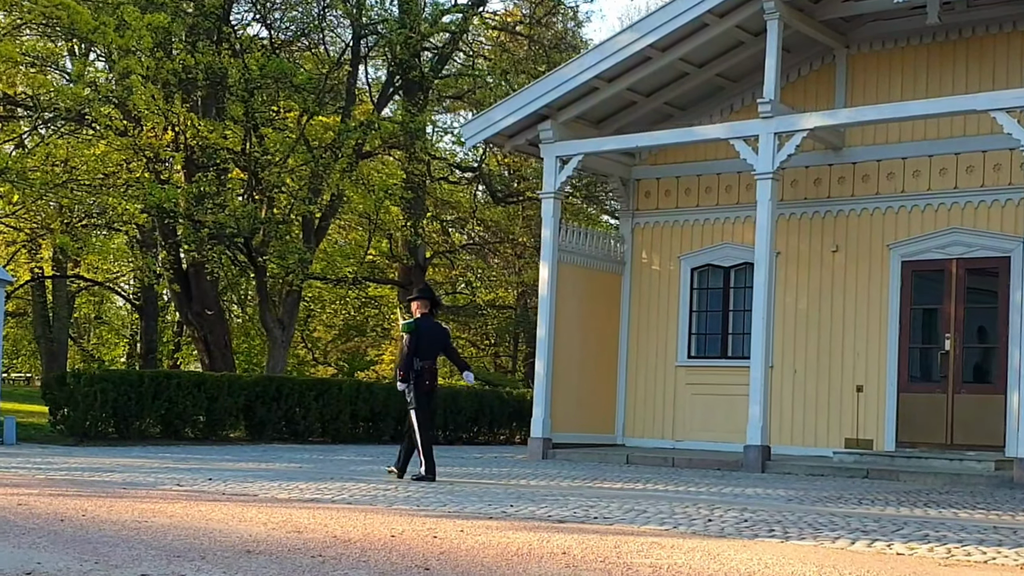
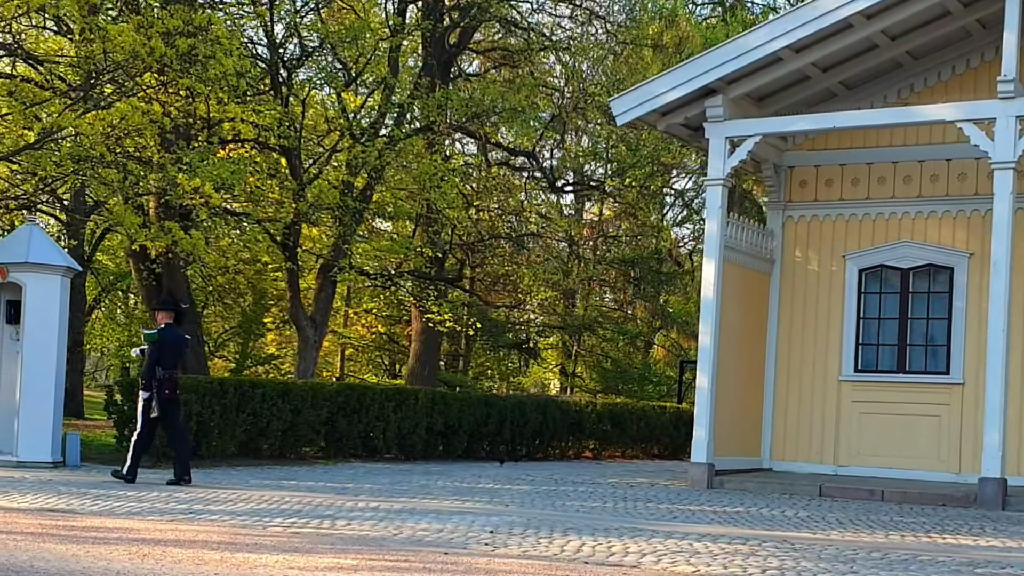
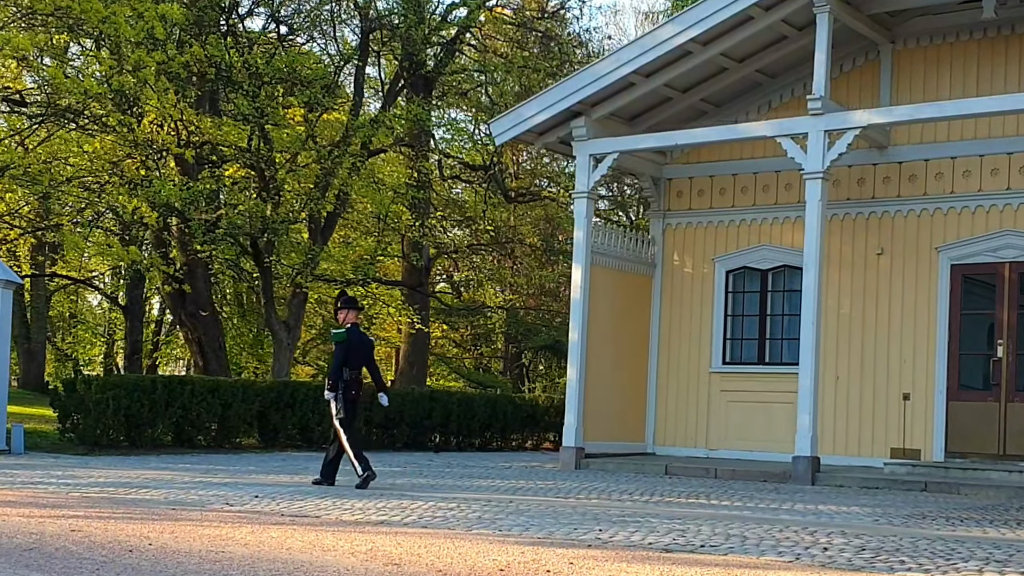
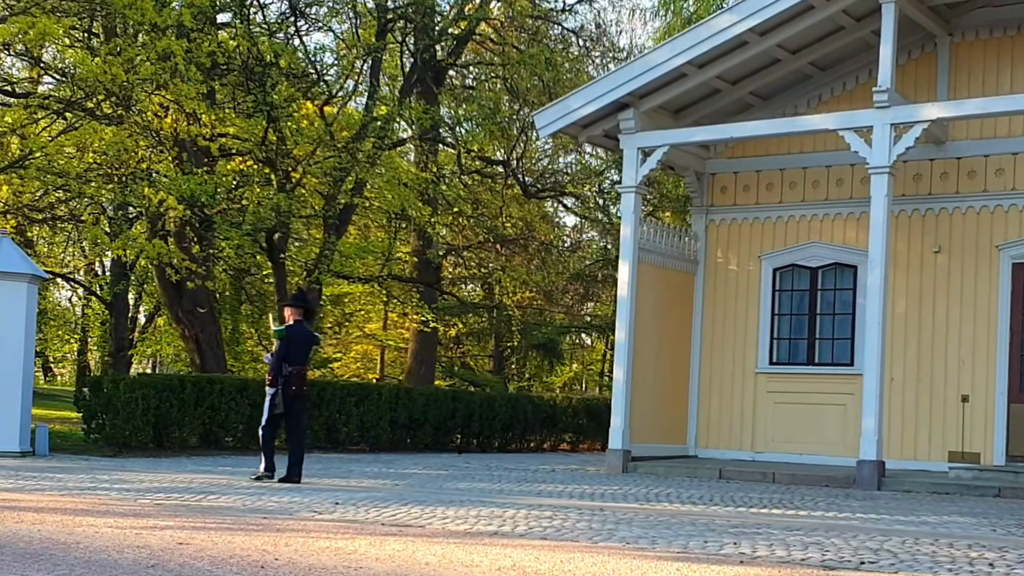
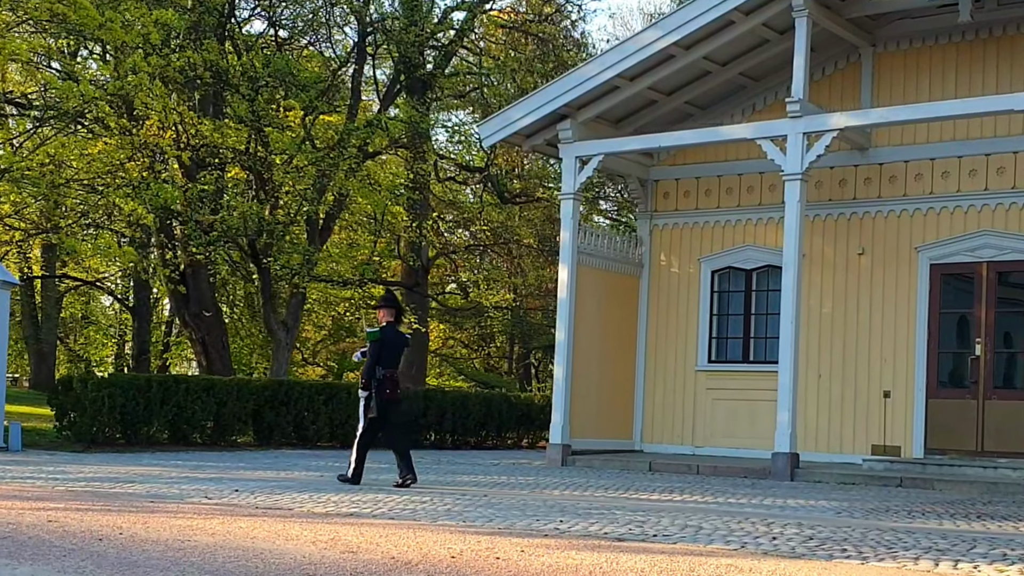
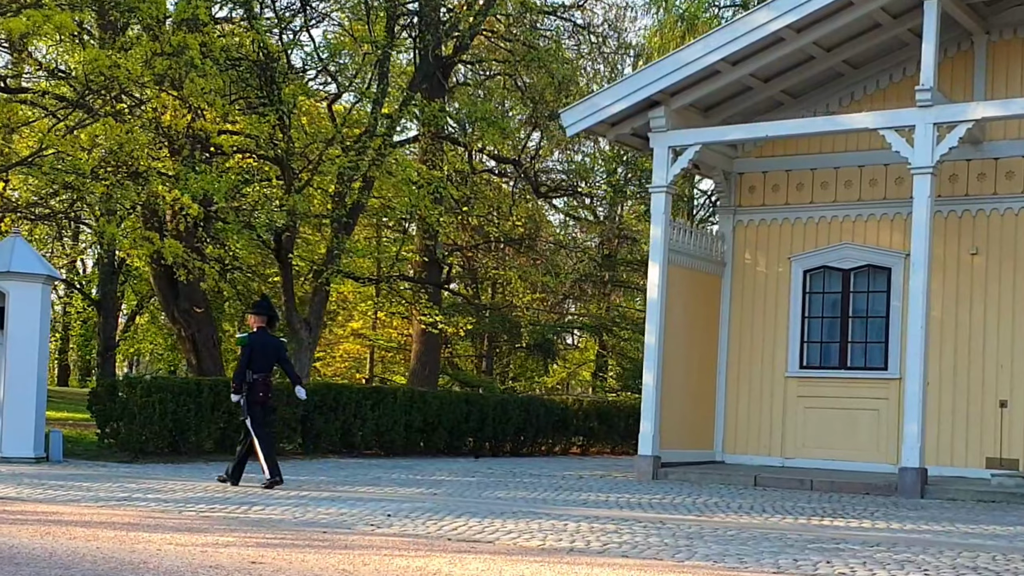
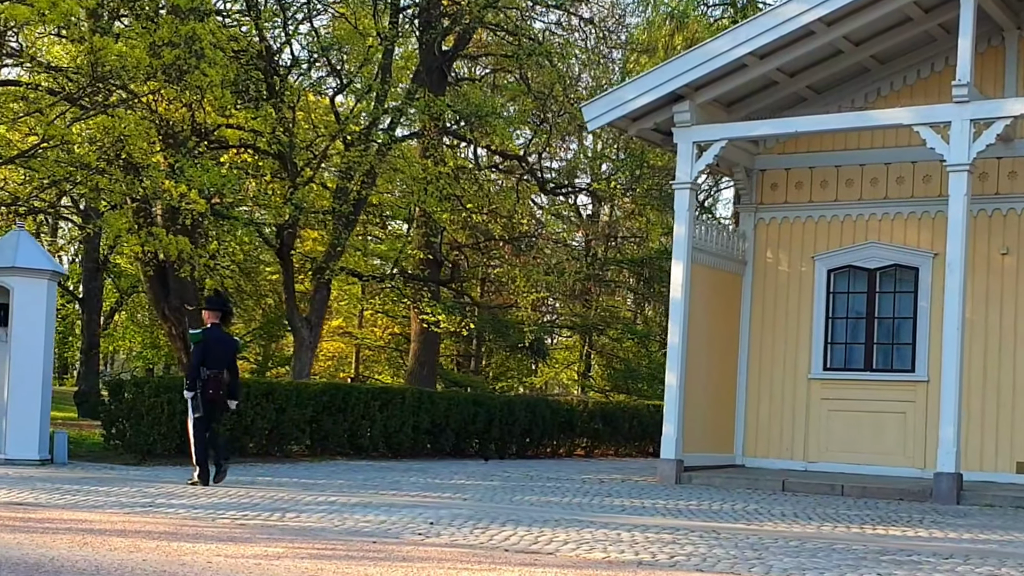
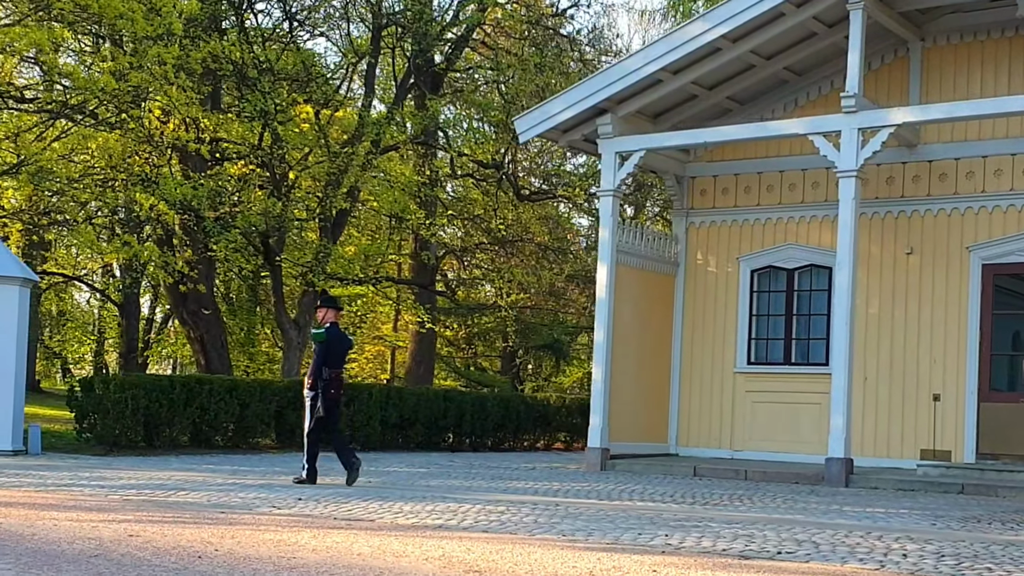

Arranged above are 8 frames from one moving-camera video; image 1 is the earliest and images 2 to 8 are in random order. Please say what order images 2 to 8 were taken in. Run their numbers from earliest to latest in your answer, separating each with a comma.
5, 3, 8, 4, 6, 7, 2
